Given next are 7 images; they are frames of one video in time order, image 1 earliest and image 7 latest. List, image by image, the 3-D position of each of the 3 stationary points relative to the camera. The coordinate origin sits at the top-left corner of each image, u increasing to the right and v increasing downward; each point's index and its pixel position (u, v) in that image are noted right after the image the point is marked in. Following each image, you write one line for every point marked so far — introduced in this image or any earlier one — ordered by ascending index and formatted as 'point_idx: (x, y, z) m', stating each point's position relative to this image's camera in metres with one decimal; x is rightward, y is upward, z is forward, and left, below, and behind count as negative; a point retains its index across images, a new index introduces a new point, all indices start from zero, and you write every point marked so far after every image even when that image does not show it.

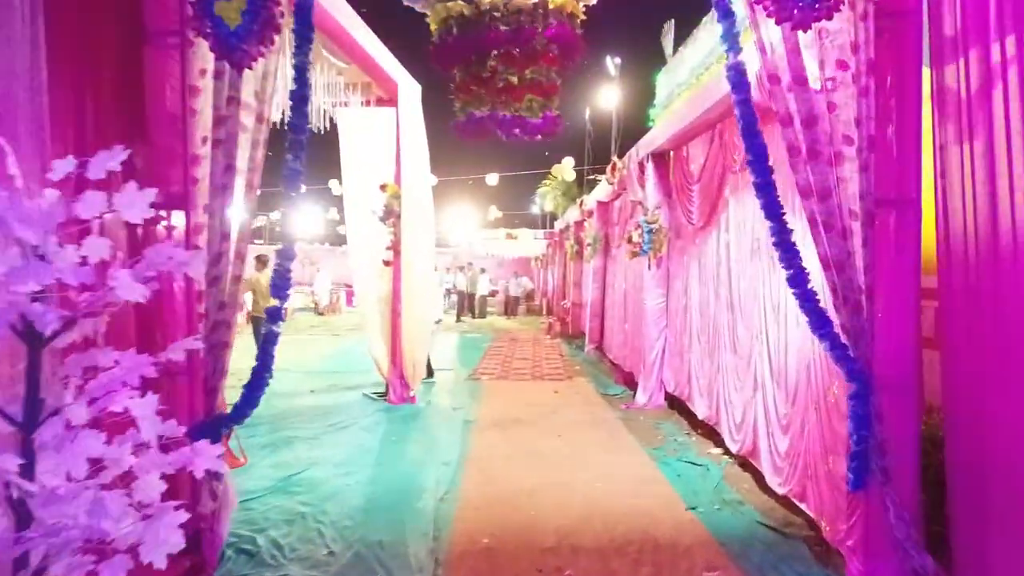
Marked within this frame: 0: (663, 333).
0: (+1.3, -0.4, +6.3) m
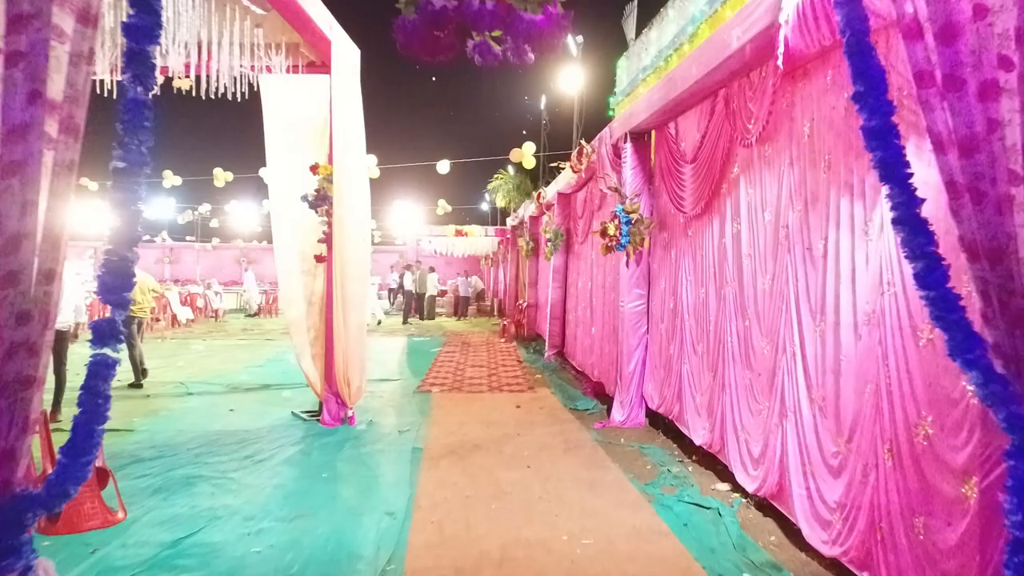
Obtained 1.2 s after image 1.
0: (+1.0, -0.4, +5.5) m
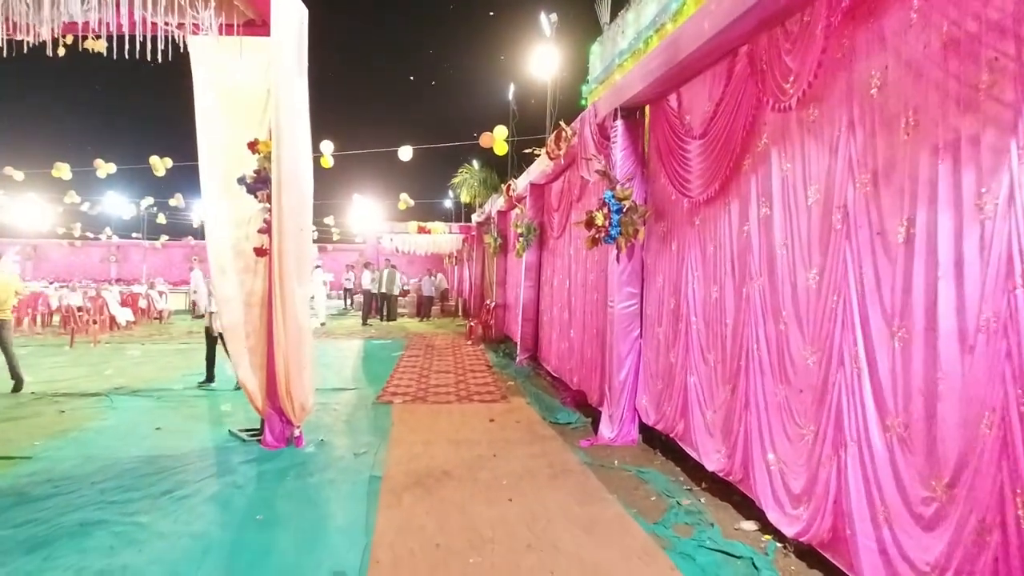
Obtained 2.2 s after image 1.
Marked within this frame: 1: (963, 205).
0: (+0.8, -0.4, +4.8) m
1: (+1.2, +0.2, +2.0) m
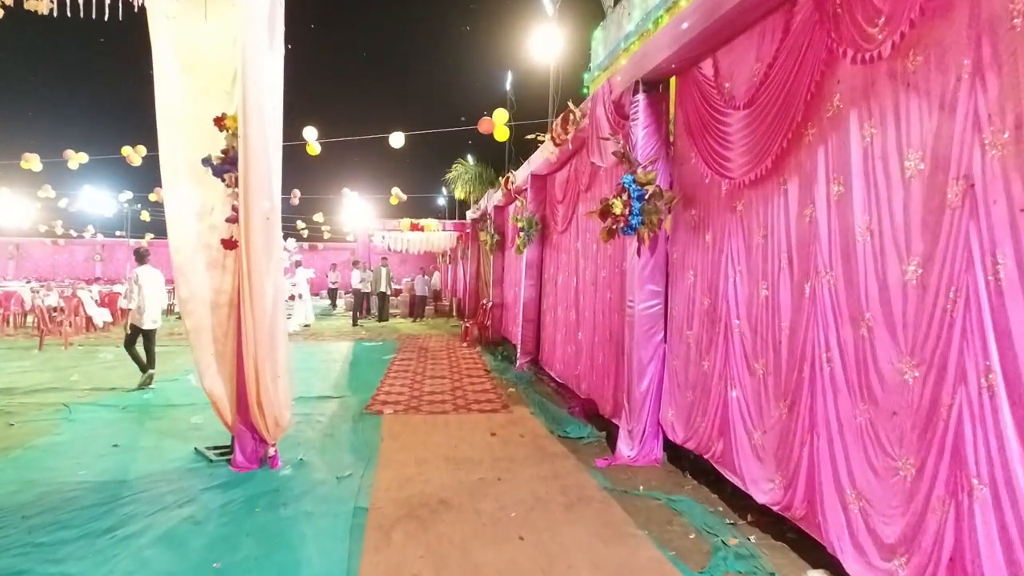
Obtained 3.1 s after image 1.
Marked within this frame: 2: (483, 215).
0: (+0.9, -0.4, +4.2) m
1: (+1.3, +0.2, +1.4) m
2: (-0.6, +1.4, +13.7) m
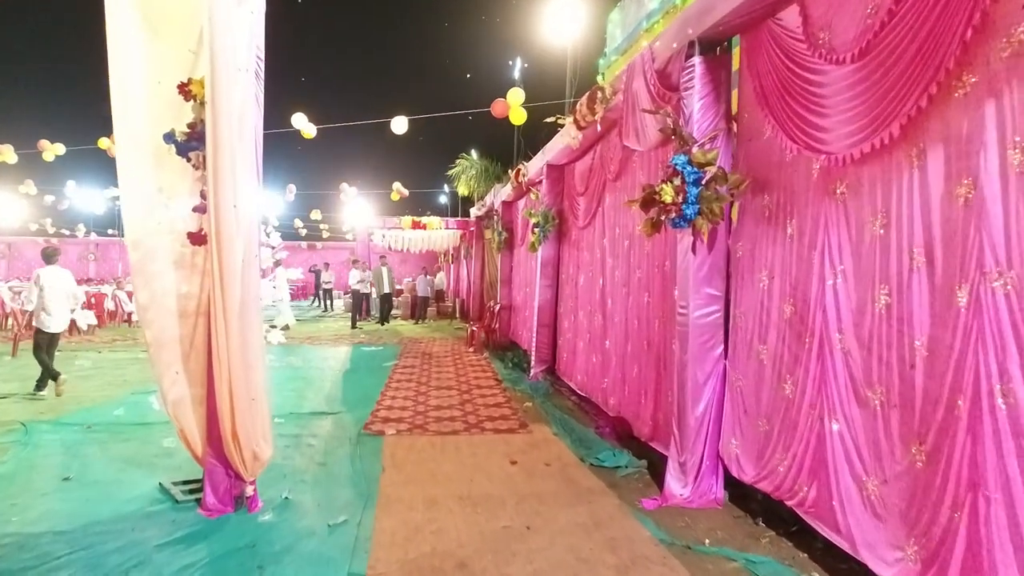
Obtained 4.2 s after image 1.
0: (+1.0, -0.4, +3.5) m
1: (+1.4, +0.2, +0.7) m
2: (-0.4, +1.4, +13.0) m
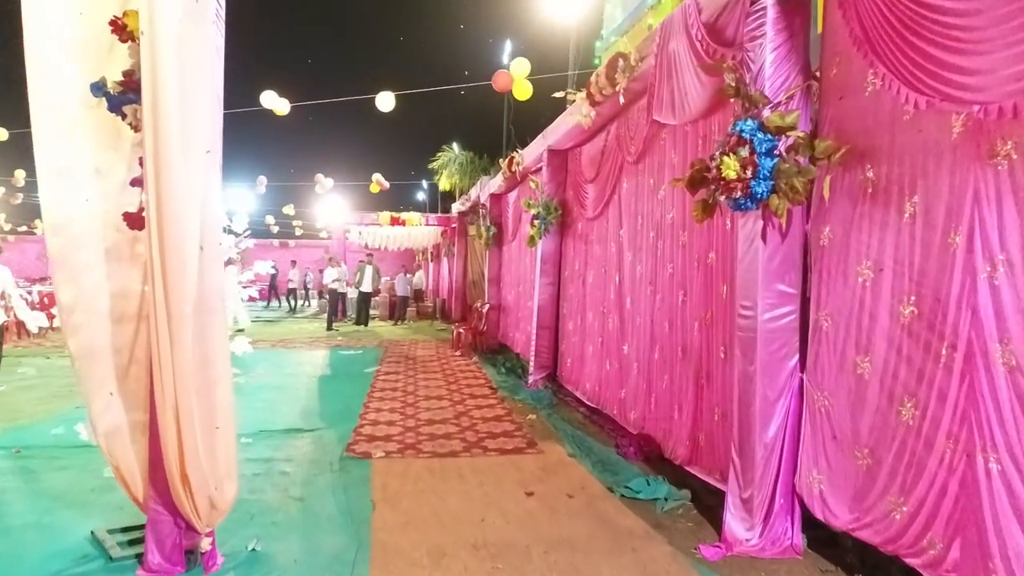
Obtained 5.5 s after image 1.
0: (+1.1, -0.4, +2.8) m
1: (+1.6, +0.2, 0.0) m
2: (-0.7, +1.4, +12.3) m
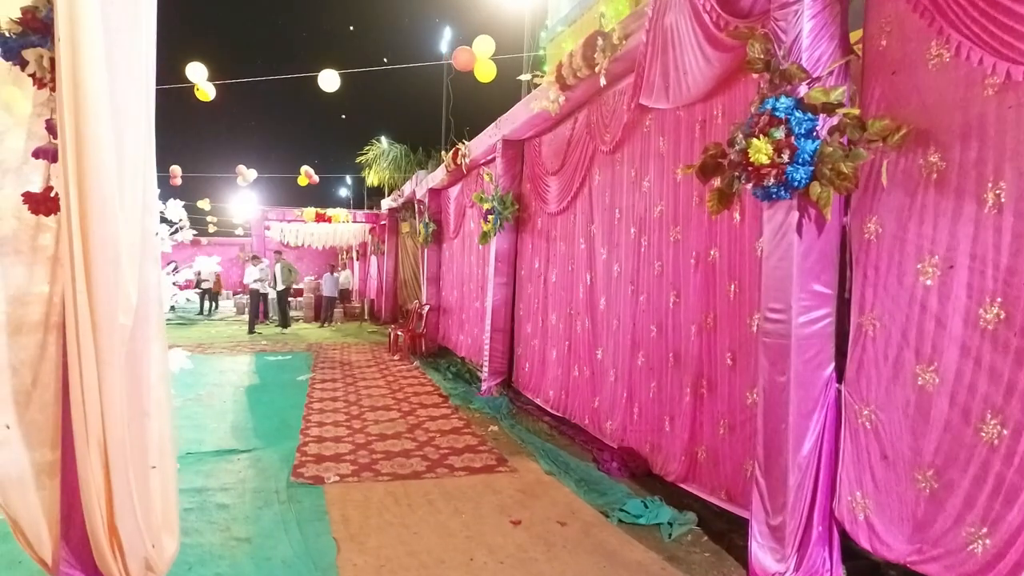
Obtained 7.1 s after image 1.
0: (+1.1, -0.4, +2.5) m
1: (+2.0, +0.2, -0.2) m
2: (-1.7, +1.4, +11.7) m
